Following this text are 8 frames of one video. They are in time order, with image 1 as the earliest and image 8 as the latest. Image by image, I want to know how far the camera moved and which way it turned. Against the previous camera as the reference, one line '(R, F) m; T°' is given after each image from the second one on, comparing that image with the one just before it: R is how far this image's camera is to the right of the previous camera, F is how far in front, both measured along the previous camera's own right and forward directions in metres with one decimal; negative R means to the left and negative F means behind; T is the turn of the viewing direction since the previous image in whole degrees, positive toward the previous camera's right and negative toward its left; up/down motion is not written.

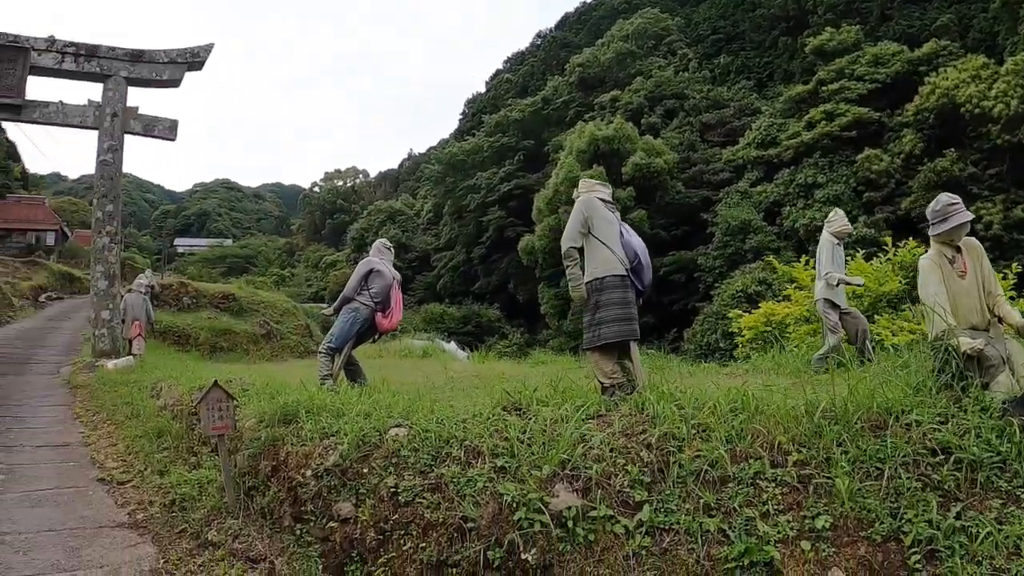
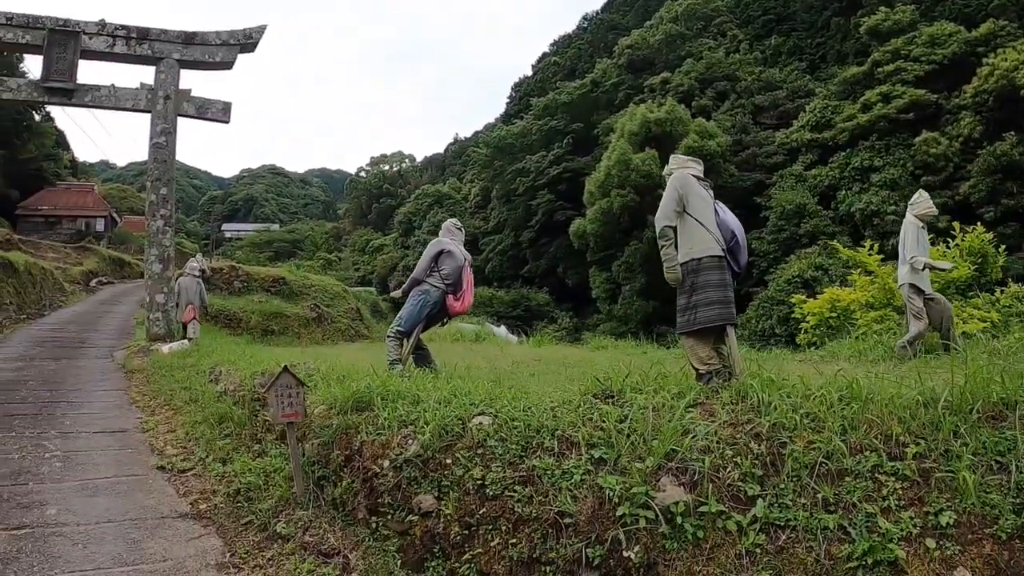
(-0.2, +0.3) m; -2°
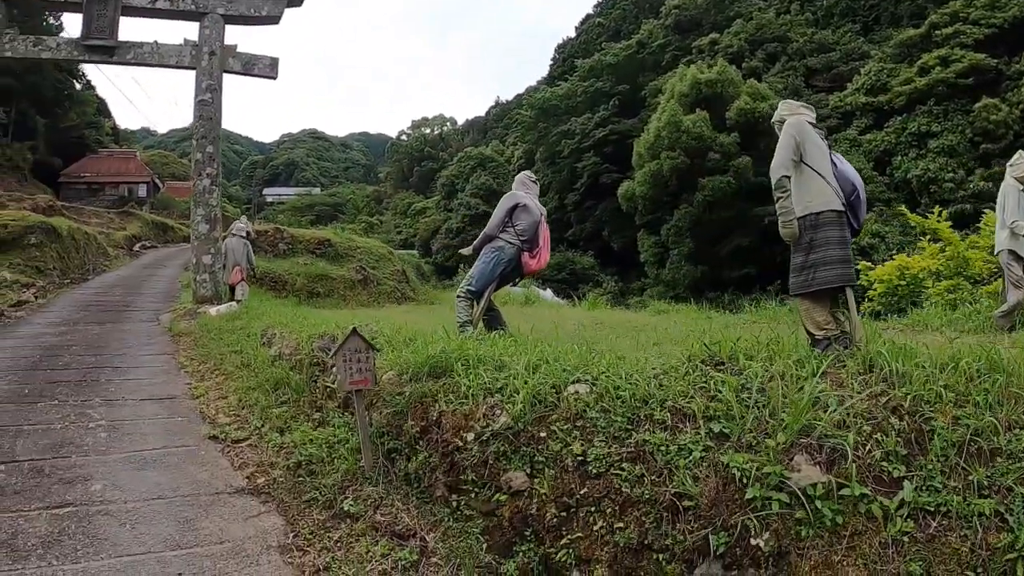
(-0.2, +0.5) m; -2°
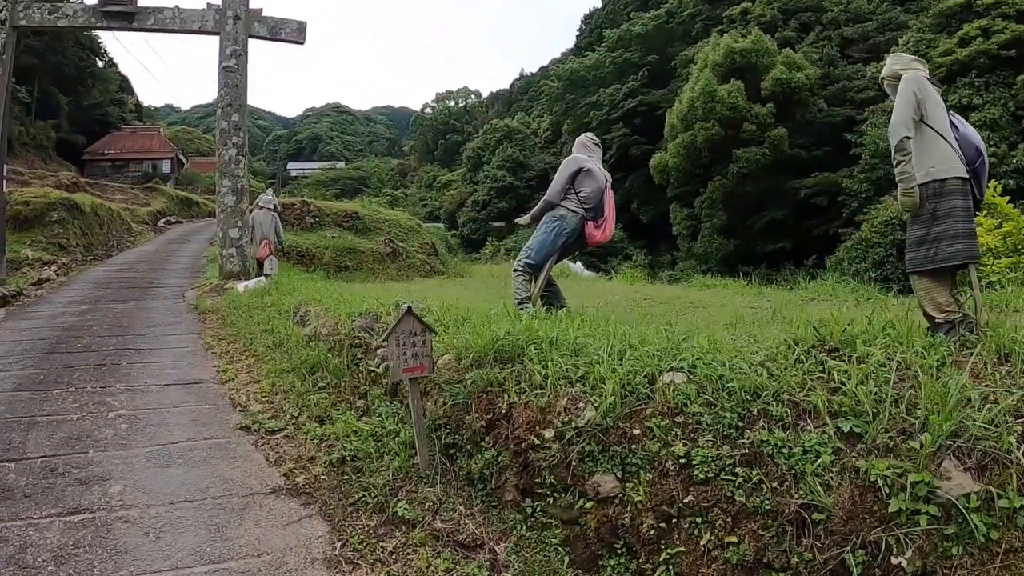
(-0.2, +0.5) m; -1°
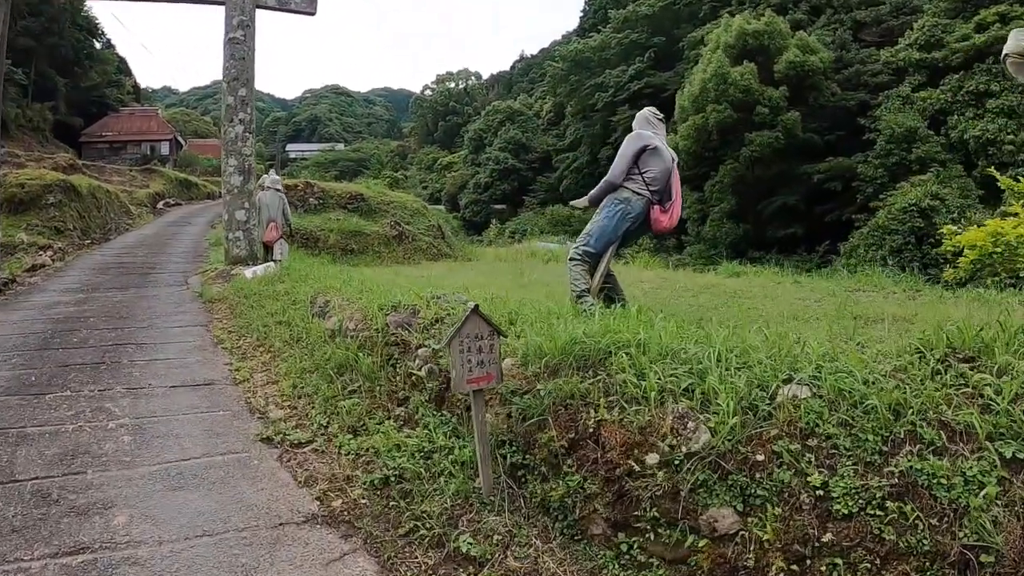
(-0.2, +0.6) m; 0°
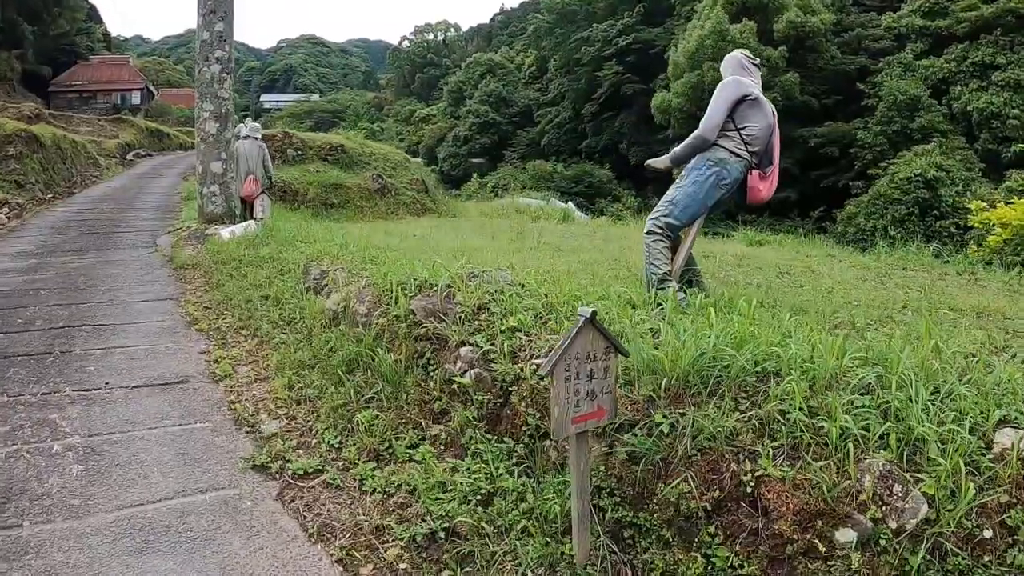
(-0.2, +0.9) m; +1°
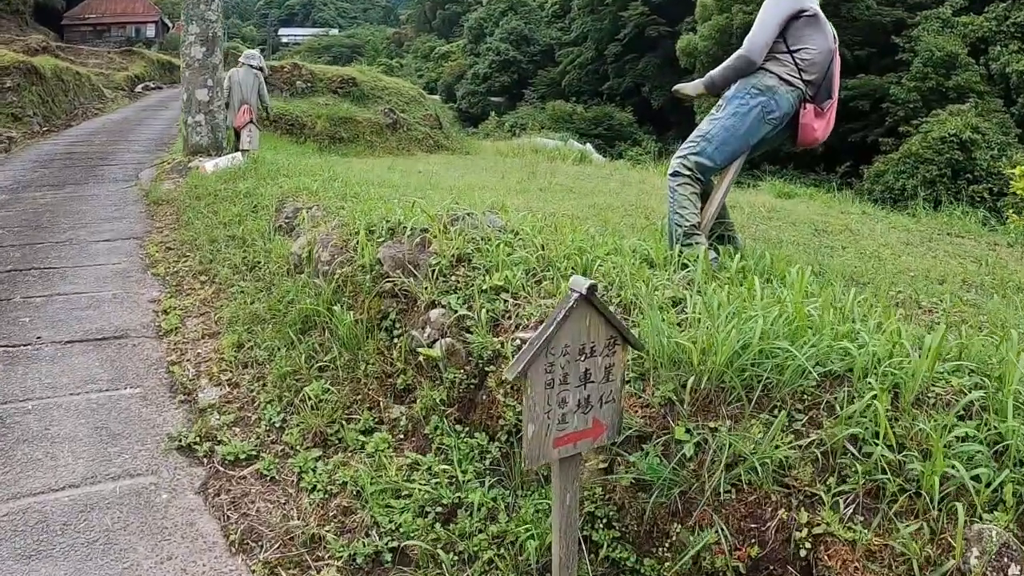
(+0.1, +0.6) m; -1°
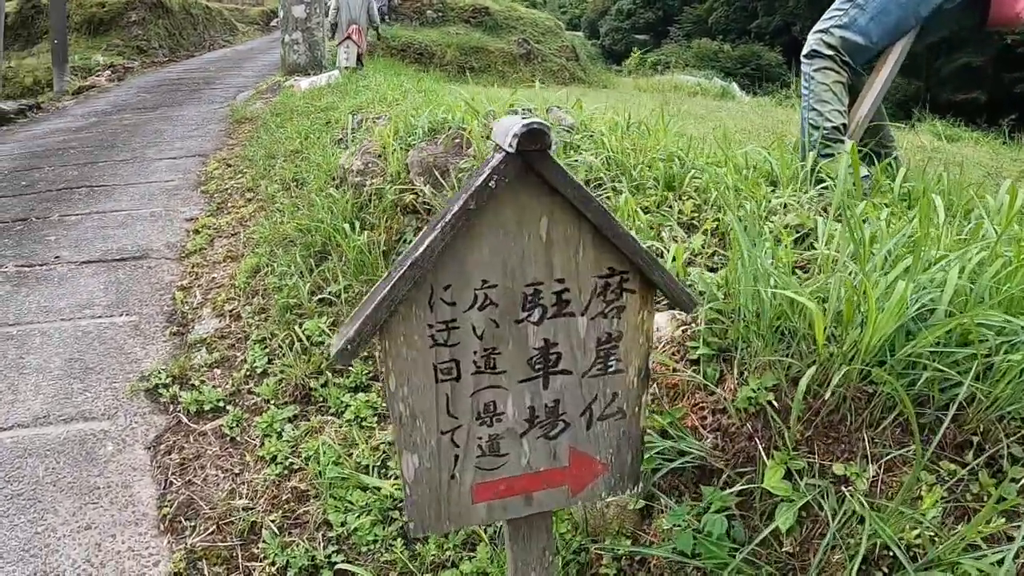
(+0.1, +0.7) m; -6°
